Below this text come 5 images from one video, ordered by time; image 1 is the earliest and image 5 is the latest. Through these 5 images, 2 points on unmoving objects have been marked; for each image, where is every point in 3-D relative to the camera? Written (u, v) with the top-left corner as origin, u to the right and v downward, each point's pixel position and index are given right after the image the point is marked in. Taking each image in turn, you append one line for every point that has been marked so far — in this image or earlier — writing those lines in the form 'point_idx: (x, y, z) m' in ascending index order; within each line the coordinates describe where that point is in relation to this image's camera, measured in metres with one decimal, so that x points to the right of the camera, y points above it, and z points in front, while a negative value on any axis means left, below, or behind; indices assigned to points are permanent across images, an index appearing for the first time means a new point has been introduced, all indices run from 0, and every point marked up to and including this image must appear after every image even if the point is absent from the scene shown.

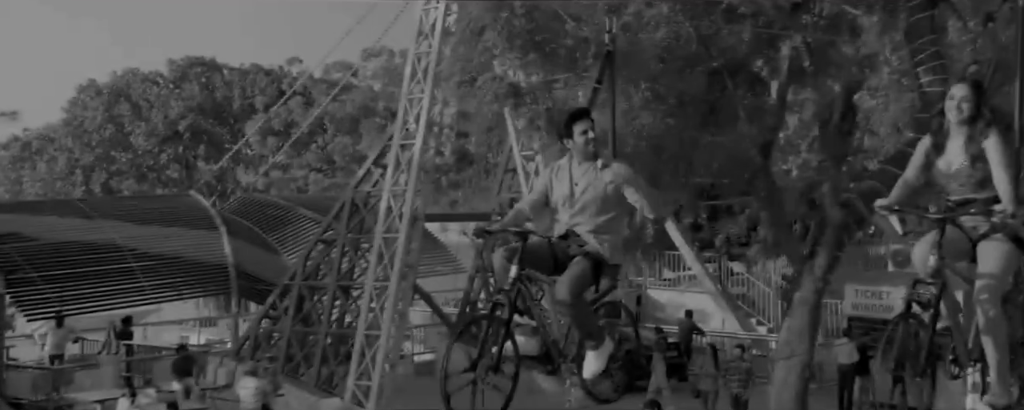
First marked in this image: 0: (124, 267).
0: (-5.9, -1.0, +14.0) m
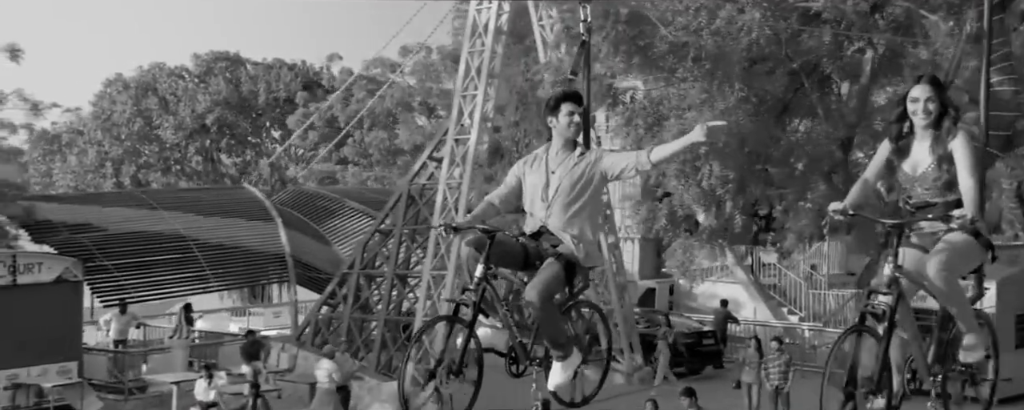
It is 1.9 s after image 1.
0: (-5.1, -0.8, +14.6) m
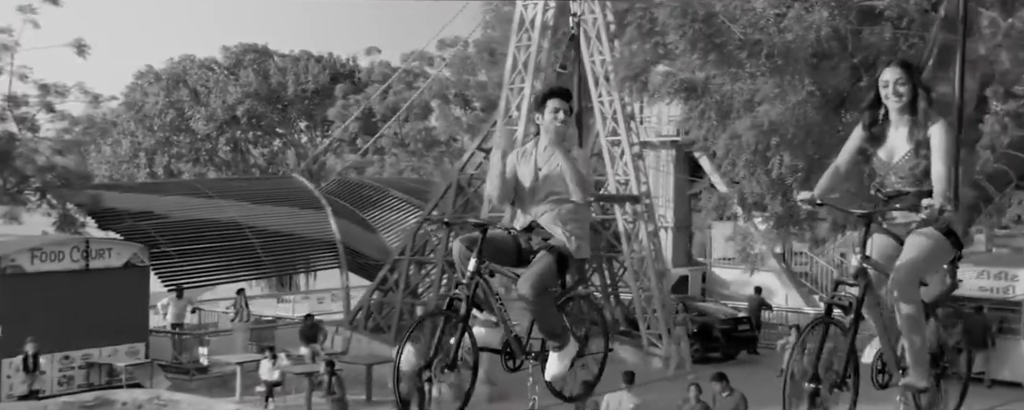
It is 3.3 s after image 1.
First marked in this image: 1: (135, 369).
0: (-4.4, -0.6, +15.1) m
1: (-5.4, -2.3, +13.0) m
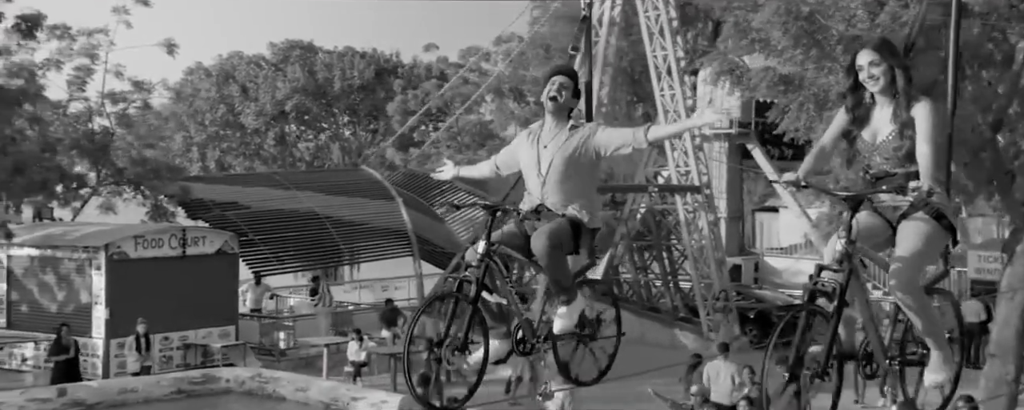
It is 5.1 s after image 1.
0: (-3.2, -0.5, +15.8) m
1: (-4.3, -2.2, +13.8) m
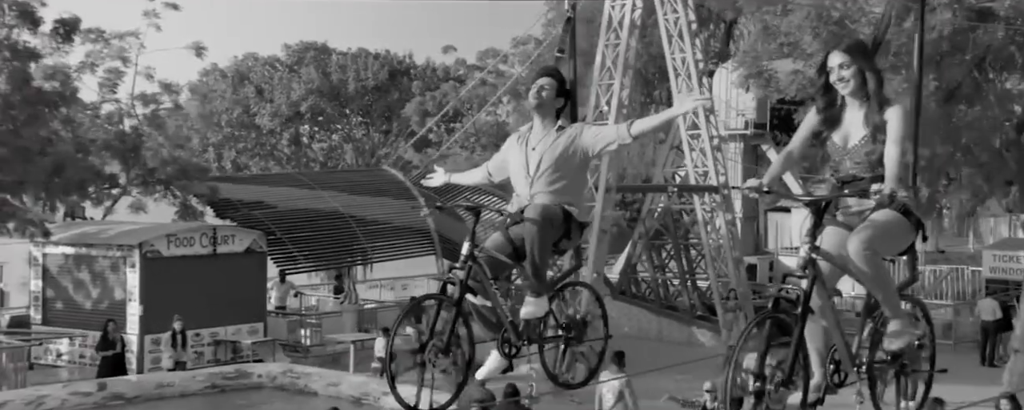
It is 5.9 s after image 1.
0: (-2.9, -0.5, +16.1) m
1: (-3.9, -2.2, +14.0) m
